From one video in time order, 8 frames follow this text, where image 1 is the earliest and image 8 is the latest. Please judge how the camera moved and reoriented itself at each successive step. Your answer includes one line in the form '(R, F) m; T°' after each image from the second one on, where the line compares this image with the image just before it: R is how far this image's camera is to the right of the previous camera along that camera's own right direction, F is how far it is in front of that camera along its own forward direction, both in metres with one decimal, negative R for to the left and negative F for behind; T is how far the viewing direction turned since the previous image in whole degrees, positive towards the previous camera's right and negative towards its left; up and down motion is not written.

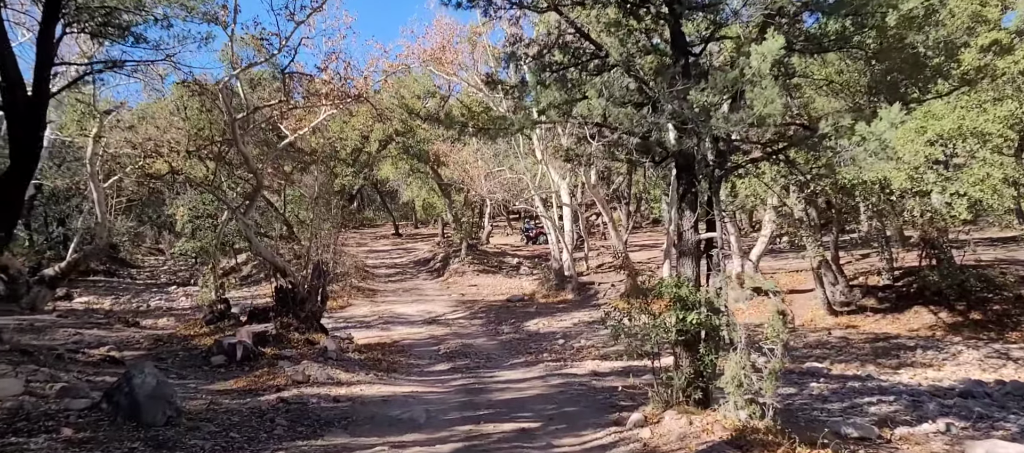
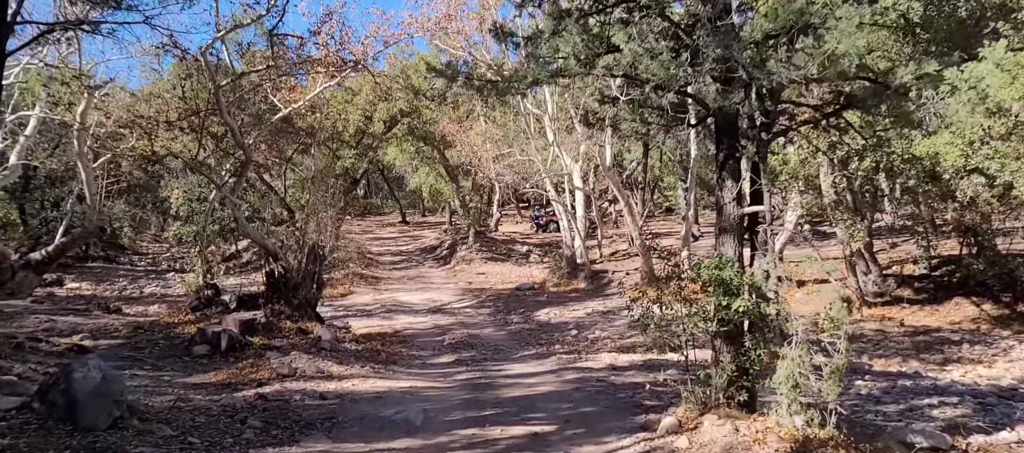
(0.0, +1.3) m; -1°
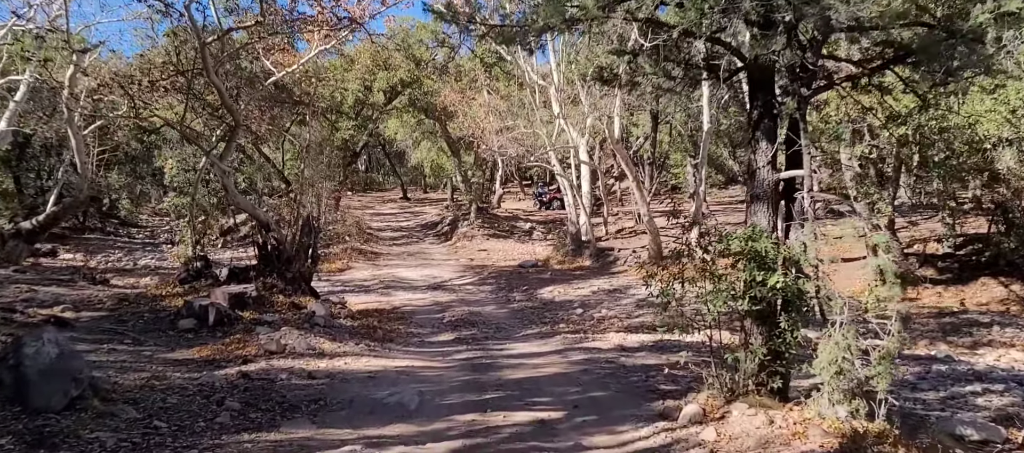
(0.0, +0.8) m; 0°
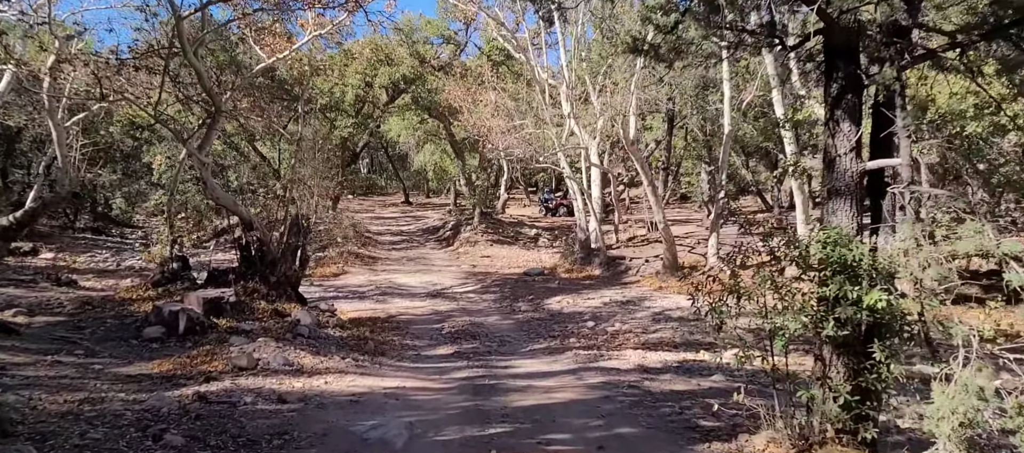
(-0.1, +1.4) m; 0°
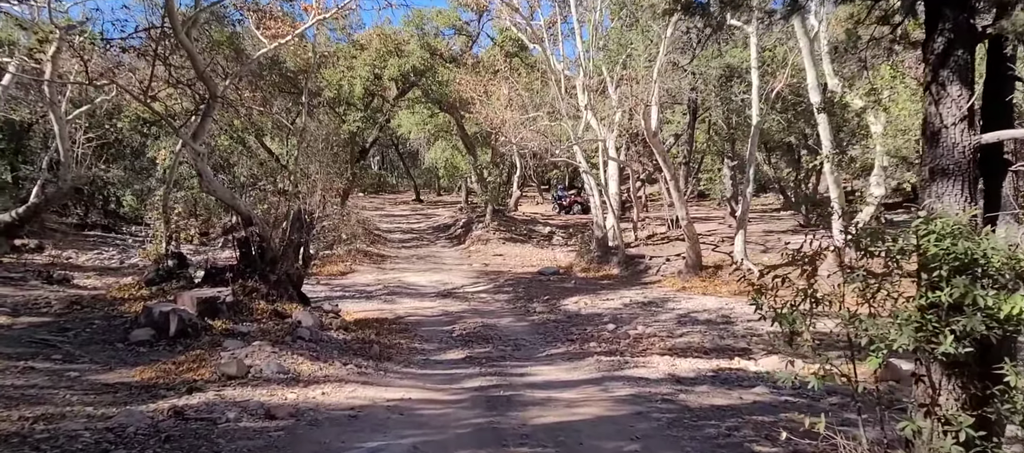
(-0.1, +0.9) m; -1°
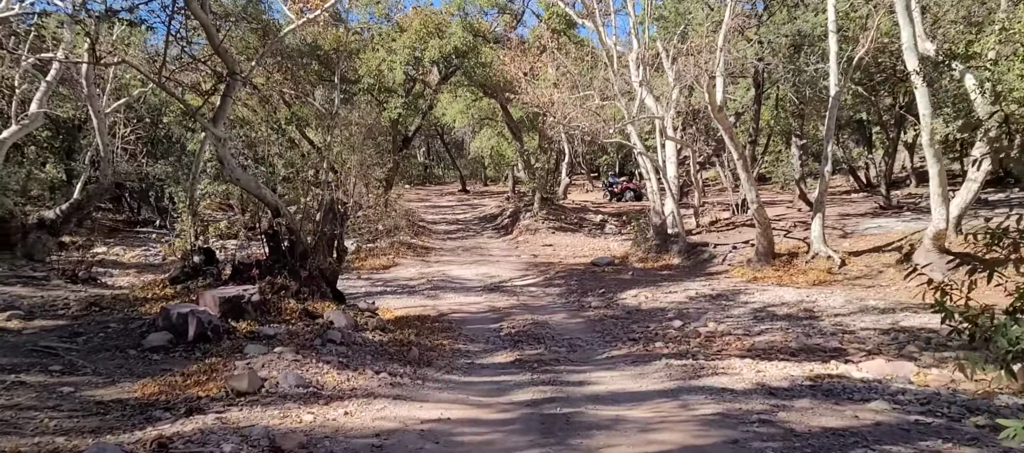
(-0.1, +1.4) m; -3°
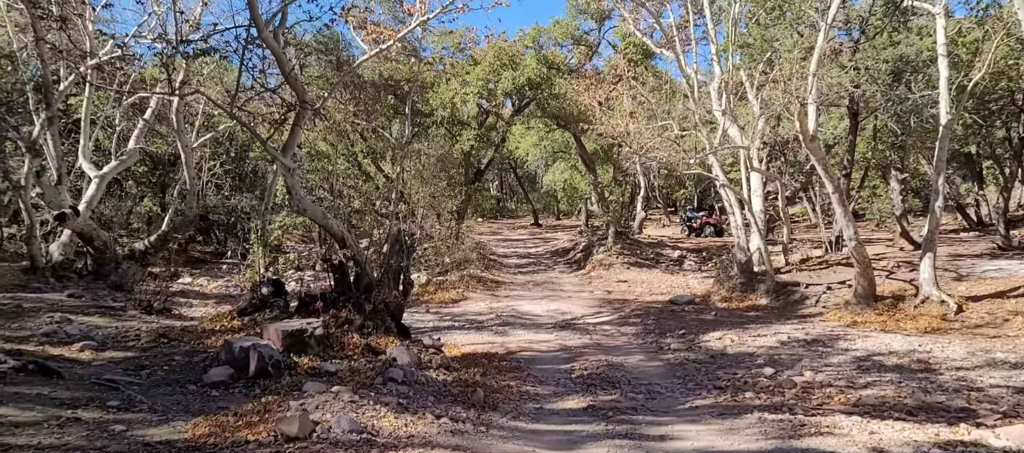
(-0.1, +0.9) m; -4°
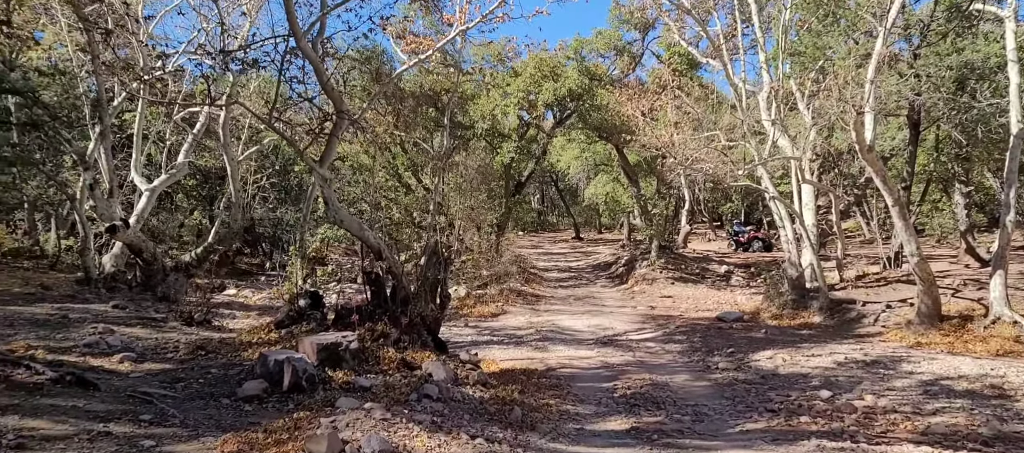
(0.0, +0.5) m; -2°
